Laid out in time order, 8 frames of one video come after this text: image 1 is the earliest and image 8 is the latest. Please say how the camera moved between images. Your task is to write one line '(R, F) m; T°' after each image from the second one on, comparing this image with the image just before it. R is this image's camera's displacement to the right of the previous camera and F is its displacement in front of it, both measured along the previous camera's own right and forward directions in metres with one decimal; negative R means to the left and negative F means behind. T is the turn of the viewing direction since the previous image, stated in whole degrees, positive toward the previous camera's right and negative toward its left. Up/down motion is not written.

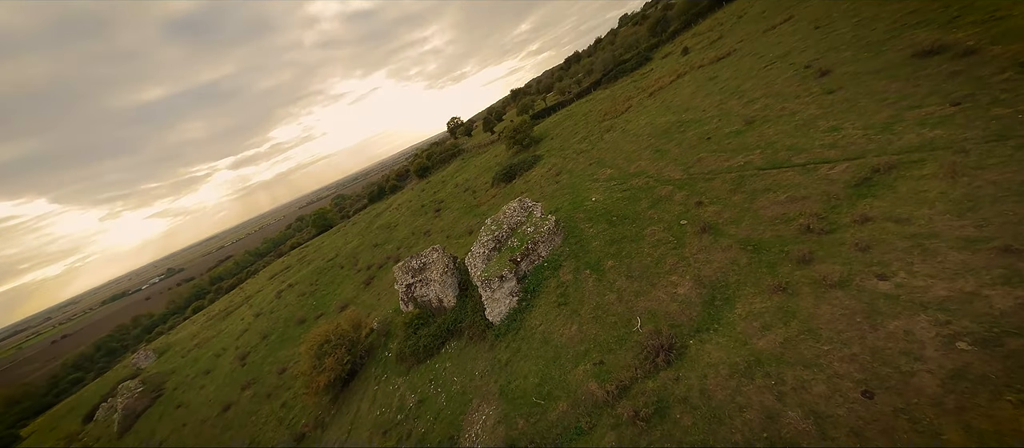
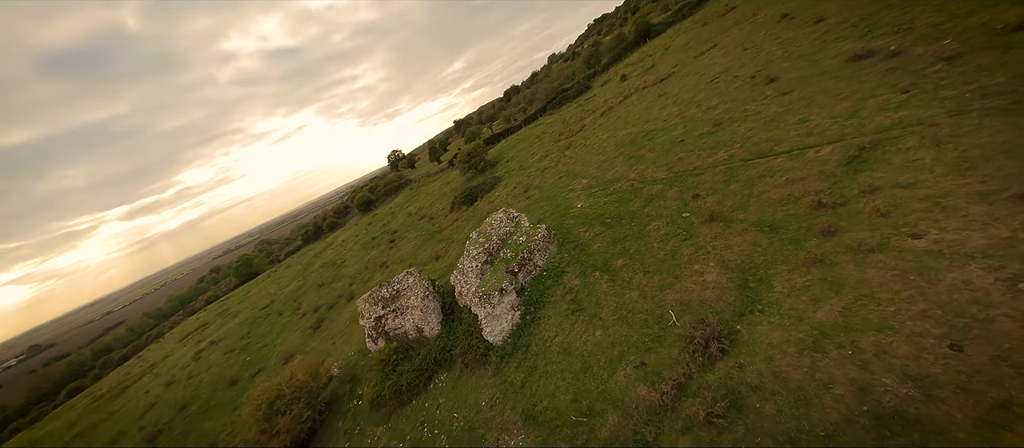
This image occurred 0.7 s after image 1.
(-3.1, +1.9) m; +9°
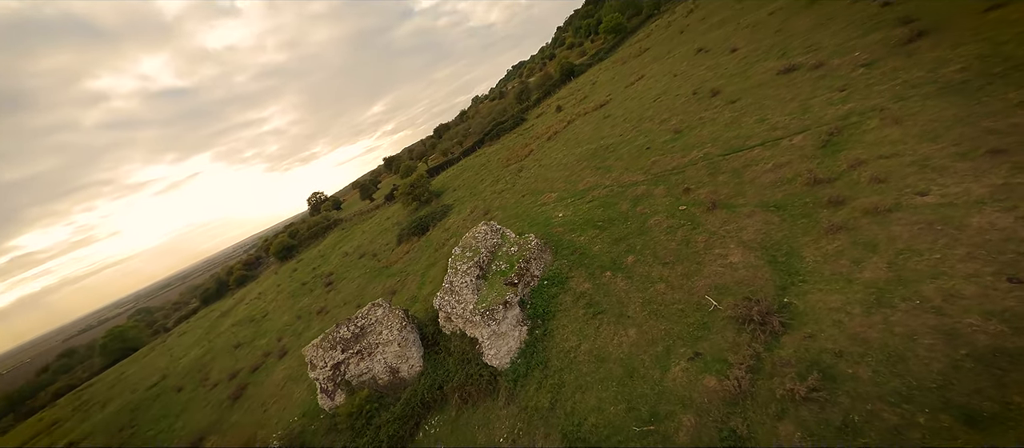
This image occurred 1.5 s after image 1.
(-3.5, +2.2) m; +11°
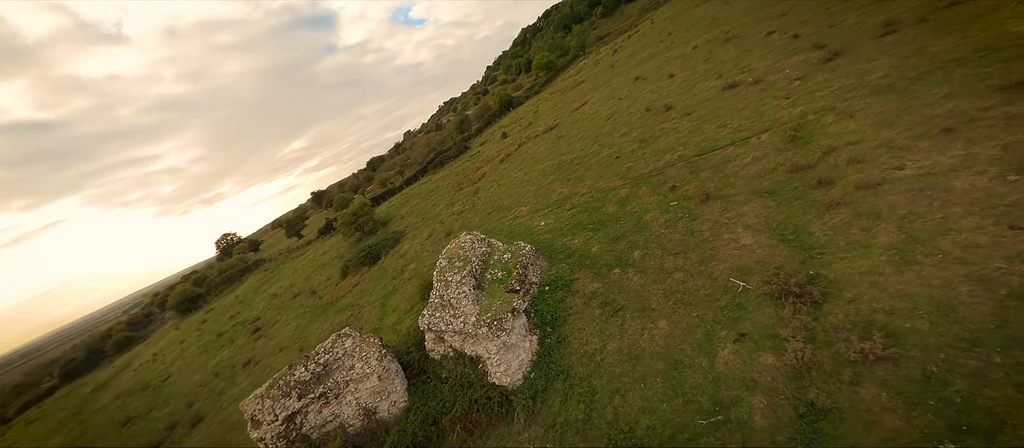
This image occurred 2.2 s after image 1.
(-3.1, +1.8) m; +10°
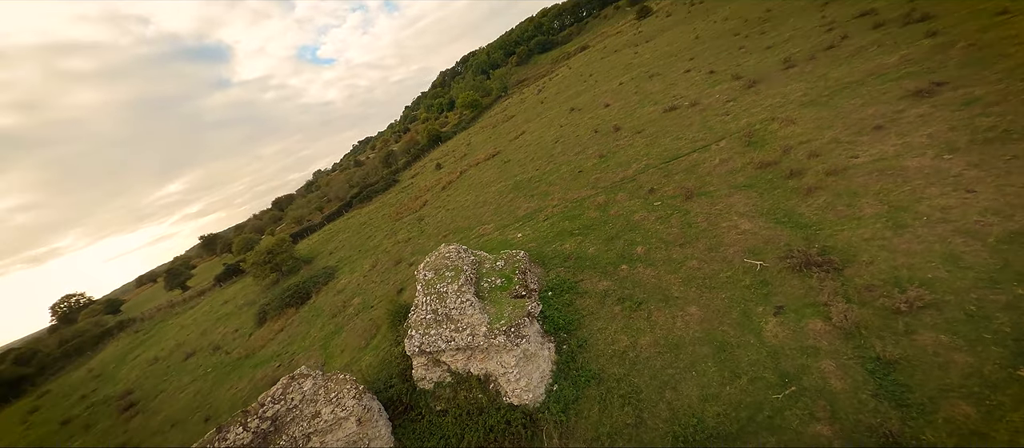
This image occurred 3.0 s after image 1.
(-3.6, +1.9) m; +13°
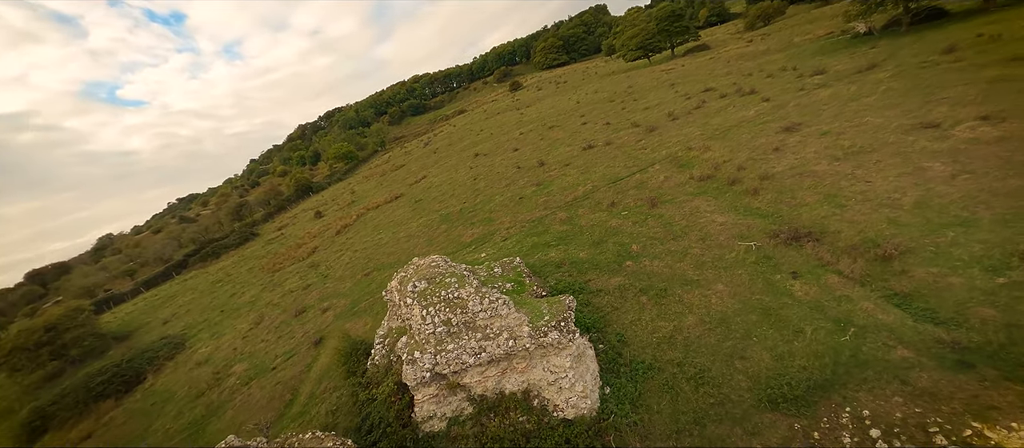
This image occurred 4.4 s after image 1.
(-5.5, +2.8) m; +21°
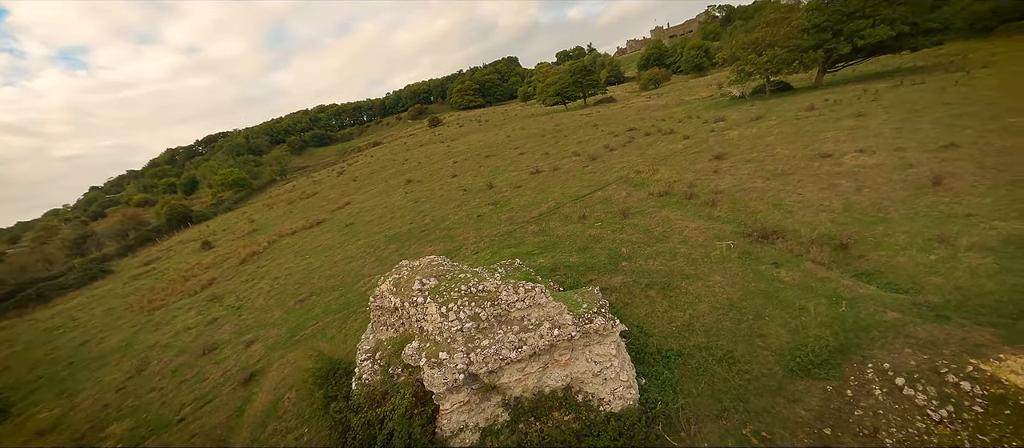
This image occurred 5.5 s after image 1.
(-3.8, +1.2) m; +14°
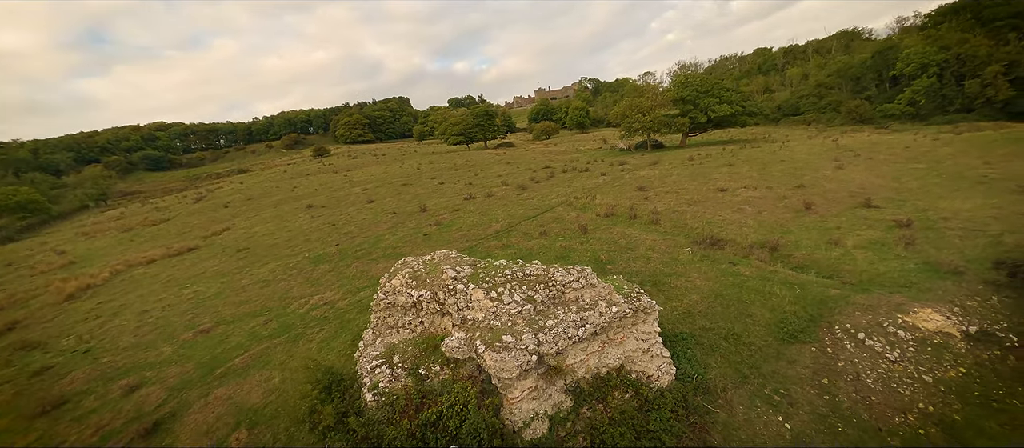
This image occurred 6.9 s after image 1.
(-4.9, +1.0) m; +17°
